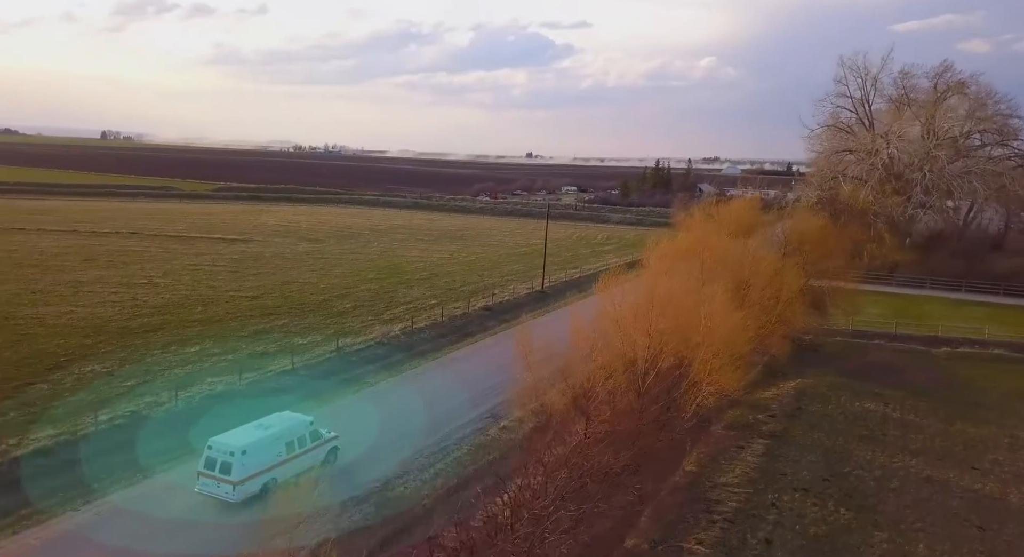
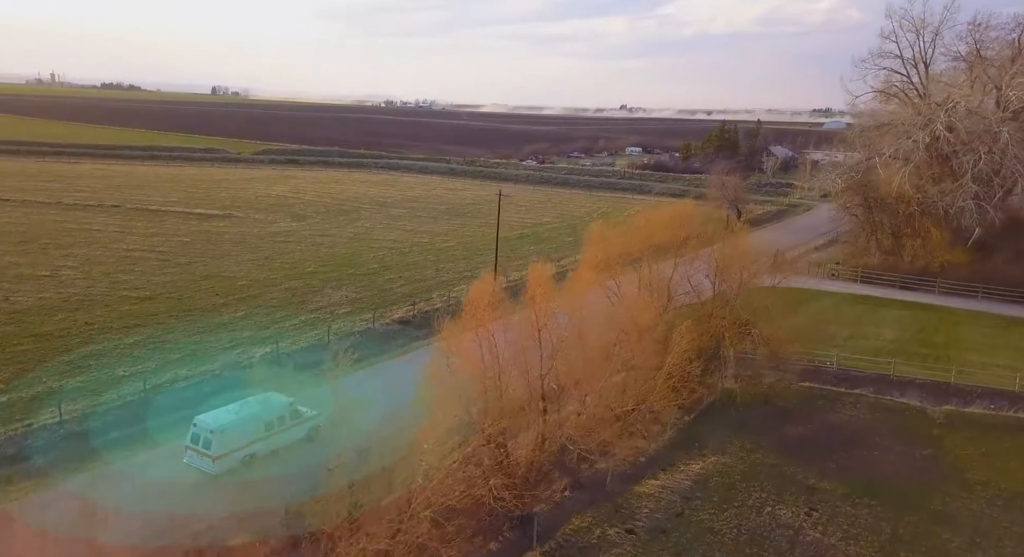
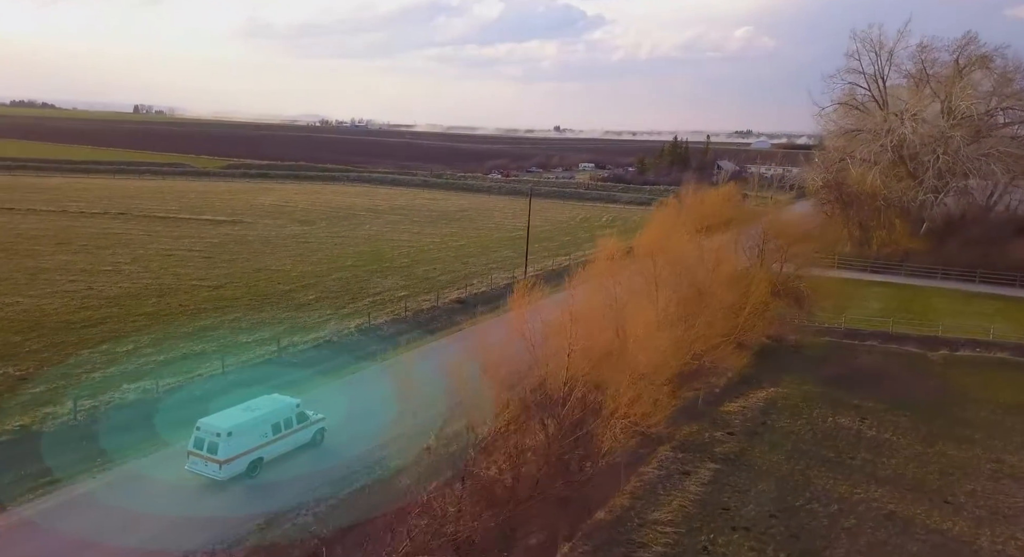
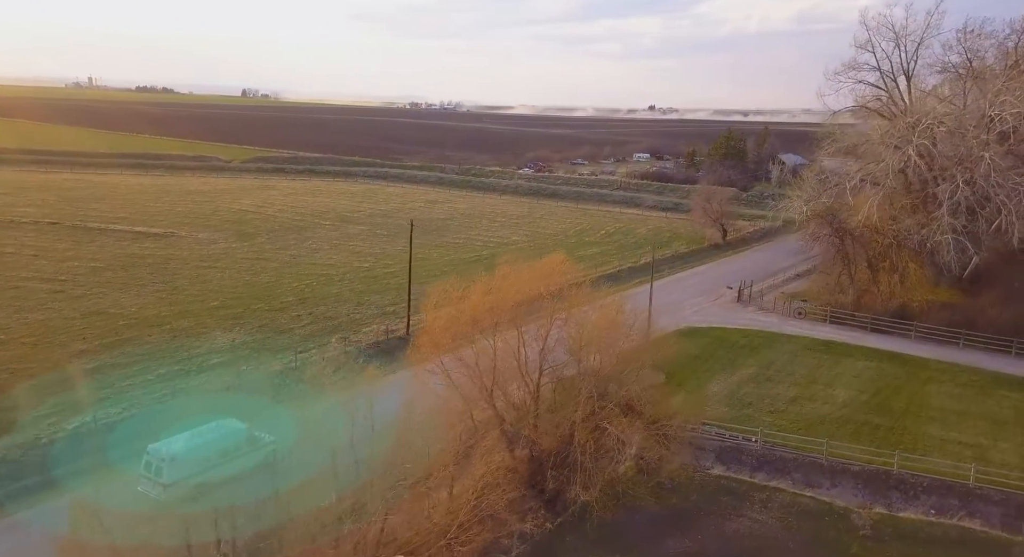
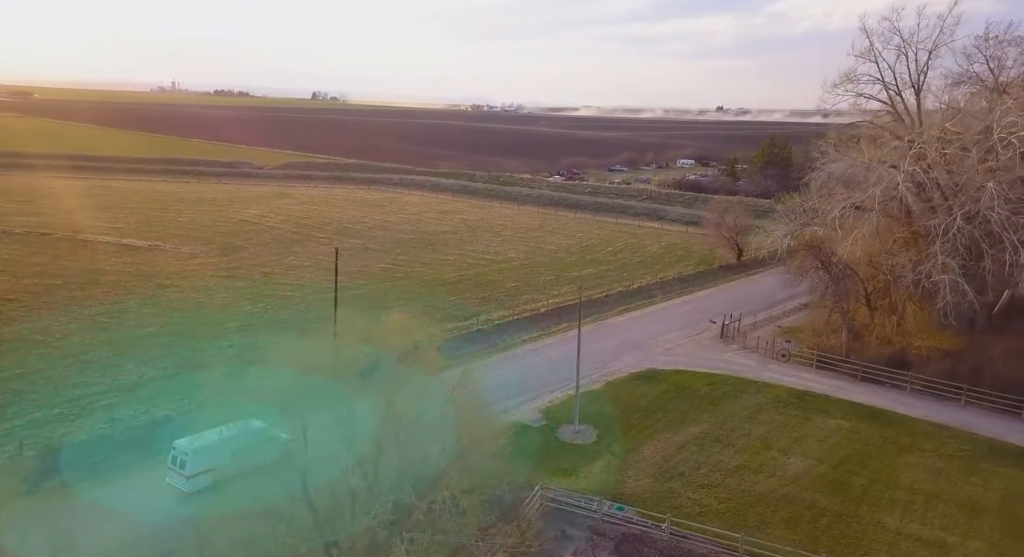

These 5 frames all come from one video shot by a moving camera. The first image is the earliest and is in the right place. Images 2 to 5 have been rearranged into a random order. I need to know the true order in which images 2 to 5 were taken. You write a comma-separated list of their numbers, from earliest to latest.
3, 2, 4, 5
